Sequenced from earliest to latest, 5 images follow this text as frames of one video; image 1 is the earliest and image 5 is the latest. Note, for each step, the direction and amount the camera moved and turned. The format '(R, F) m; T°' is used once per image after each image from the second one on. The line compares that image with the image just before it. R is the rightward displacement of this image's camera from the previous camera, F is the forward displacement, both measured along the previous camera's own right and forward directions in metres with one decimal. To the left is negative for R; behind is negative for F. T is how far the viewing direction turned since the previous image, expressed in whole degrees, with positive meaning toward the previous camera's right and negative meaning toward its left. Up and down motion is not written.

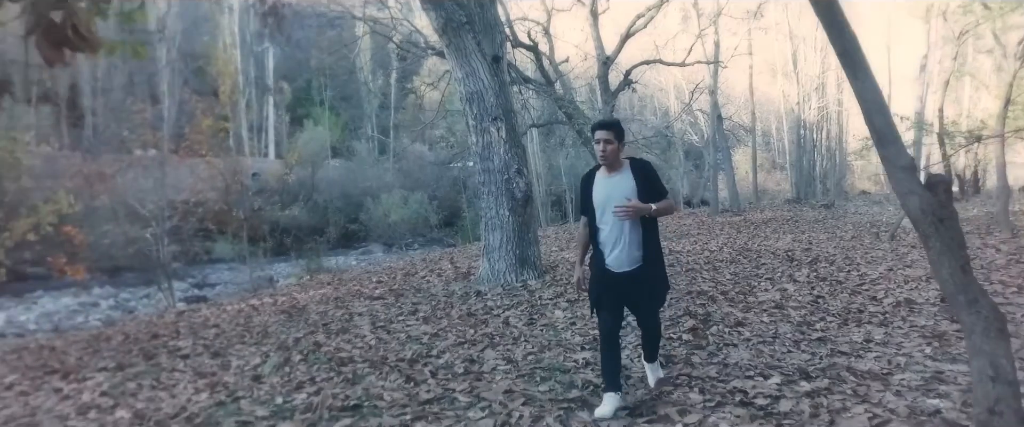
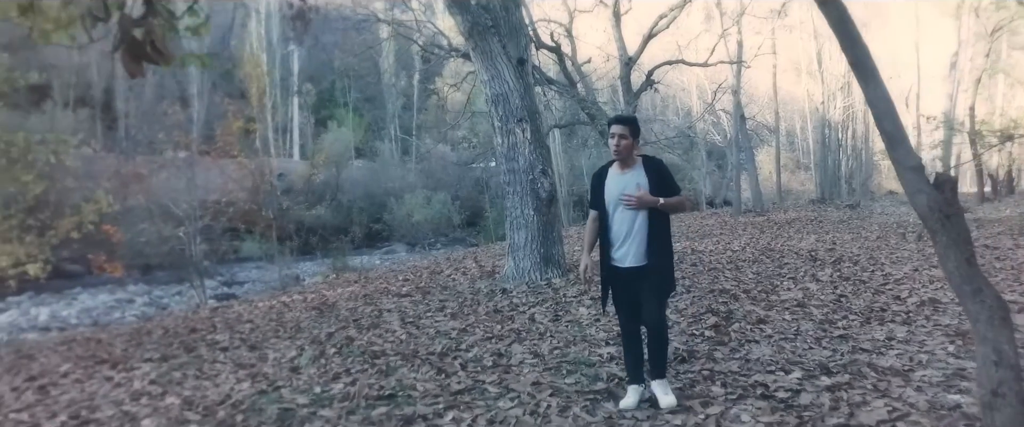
(0.0, -0.2) m; -2°
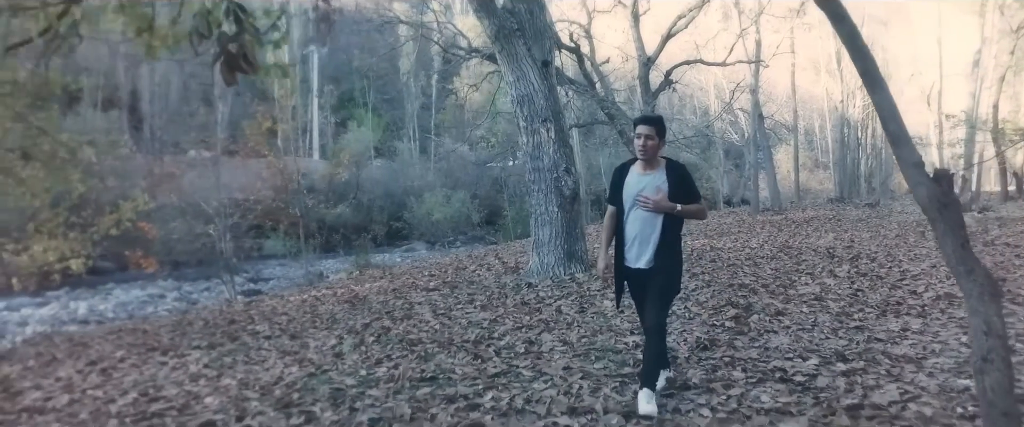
(-0.1, -0.3) m; -1°
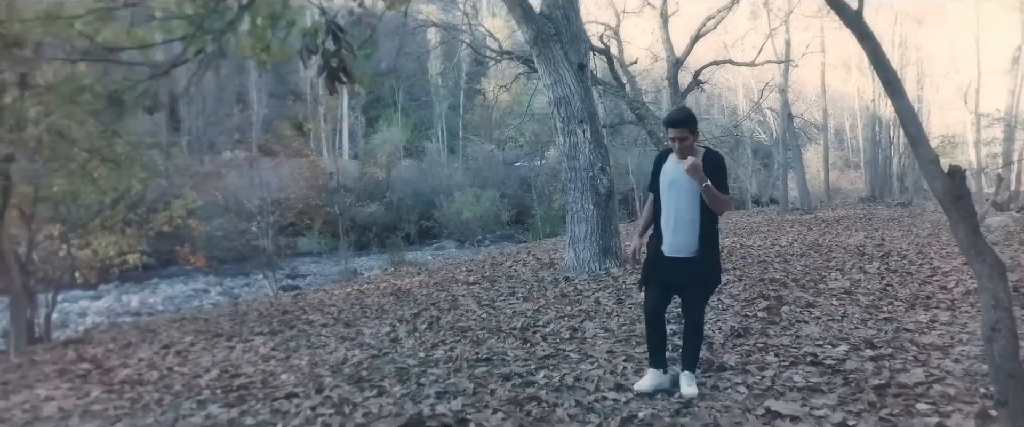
(-0.2, -0.4) m; -2°
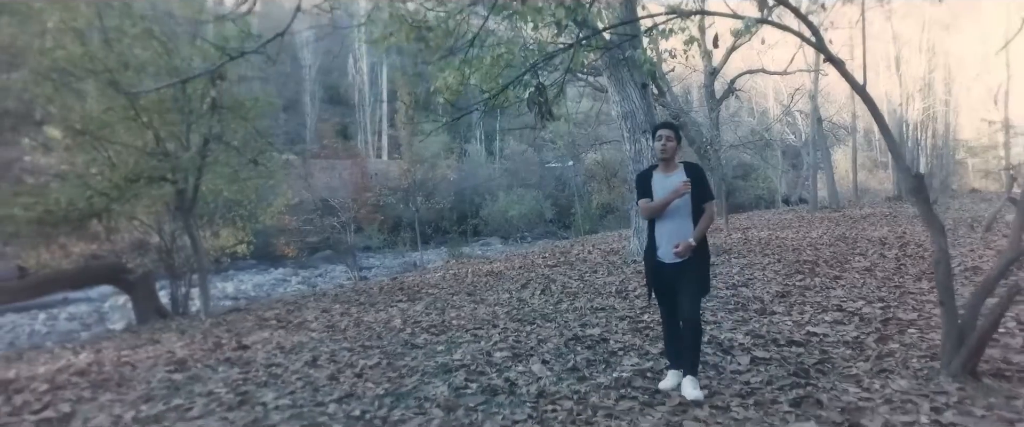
(-0.8, -1.8) m; -2°
